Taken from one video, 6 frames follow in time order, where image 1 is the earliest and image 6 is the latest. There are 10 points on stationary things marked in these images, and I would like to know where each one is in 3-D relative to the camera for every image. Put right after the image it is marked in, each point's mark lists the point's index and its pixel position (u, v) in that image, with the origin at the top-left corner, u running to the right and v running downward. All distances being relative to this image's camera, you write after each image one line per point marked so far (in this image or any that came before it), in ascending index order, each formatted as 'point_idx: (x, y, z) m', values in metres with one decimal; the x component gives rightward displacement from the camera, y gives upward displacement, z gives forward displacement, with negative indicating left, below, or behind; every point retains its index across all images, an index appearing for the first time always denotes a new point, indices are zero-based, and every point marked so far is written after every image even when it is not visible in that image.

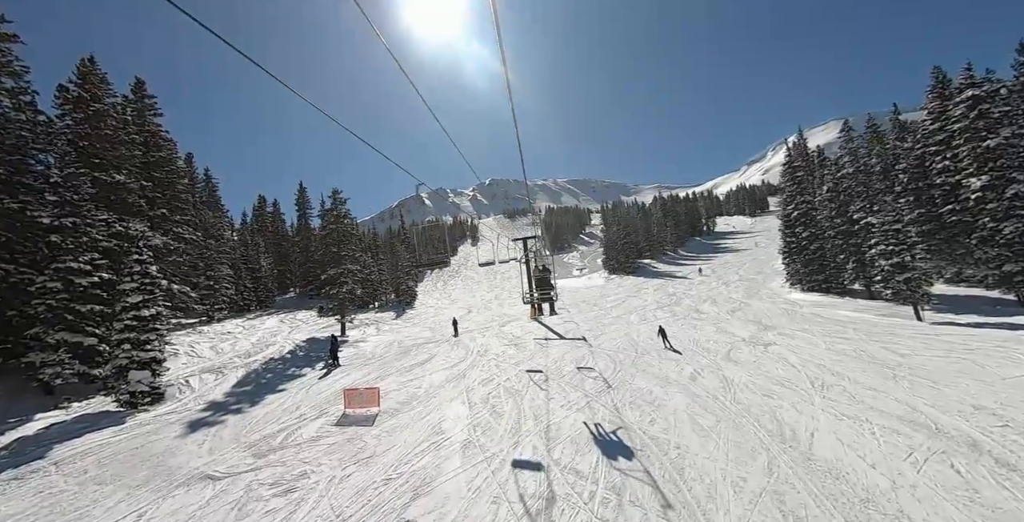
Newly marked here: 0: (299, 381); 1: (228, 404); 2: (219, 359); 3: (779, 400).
0: (-10.5, -6.0, +15.8) m
1: (-11.7, -5.9, +13.1) m
2: (-16.5, -5.5, +17.9) m
3: (+9.8, -5.1, +11.8) m
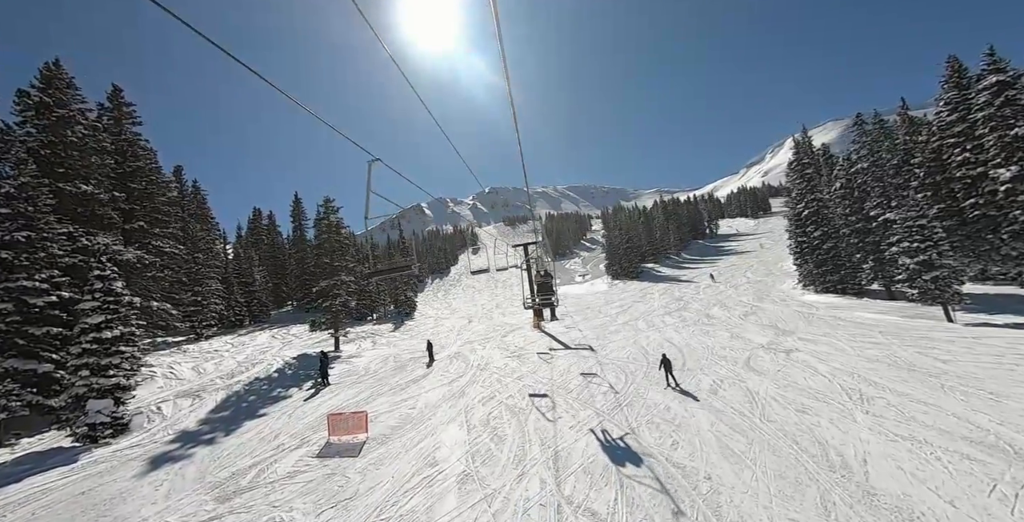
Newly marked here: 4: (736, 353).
0: (-10.4, -6.5, +14.5) m
1: (-11.5, -6.4, +11.8) m
2: (-16.3, -6.3, +16.7) m
3: (+9.9, -5.1, +10.4) m
4: (+13.4, -5.4, +19.0) m
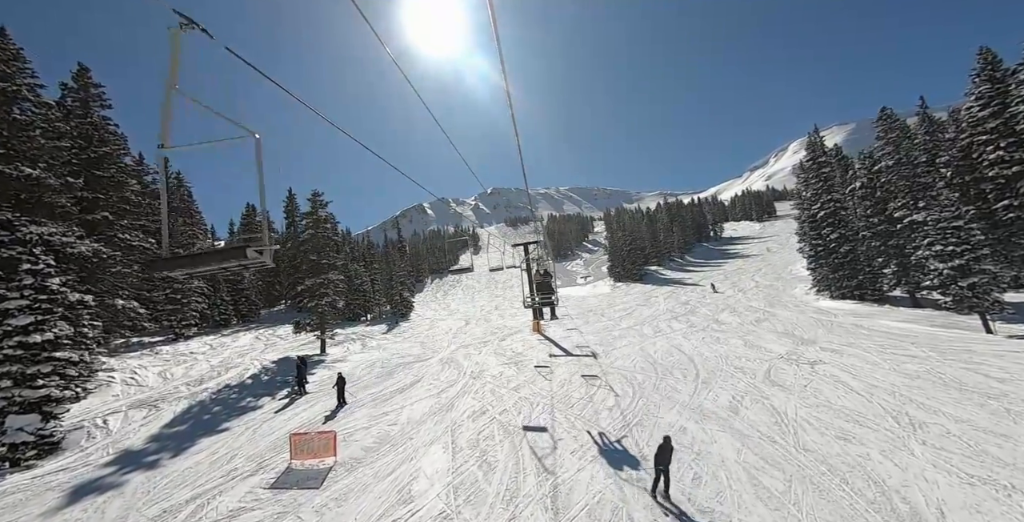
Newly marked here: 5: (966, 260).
0: (-10.7, -6.3, +12.9) m
1: (-11.8, -6.2, +10.3) m
2: (-16.5, -6.0, +15.1) m
3: (+9.7, -5.1, +8.8) m
4: (+13.1, -5.6, +17.3) m
5: (+26.5, +0.1, +18.7) m
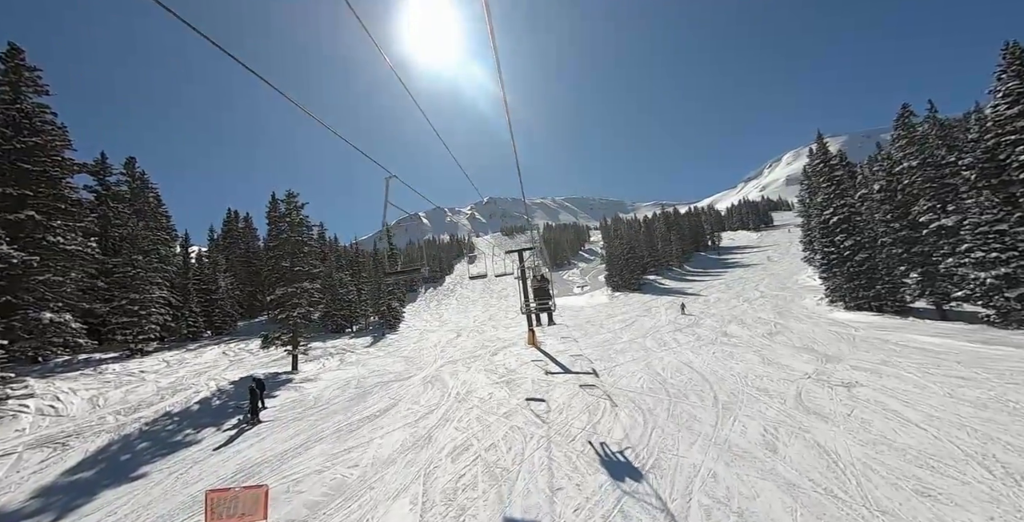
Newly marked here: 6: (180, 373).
0: (-11.0, -6.5, +10.6) m
1: (-12.1, -6.2, +7.9) m
2: (-16.9, -6.2, +12.7) m
3: (+9.4, -5.2, +6.7) m
4: (+12.7, -5.9, +15.2) m
5: (+26.1, -0.3, +16.9) m
6: (-20.2, -6.7, +19.5) m
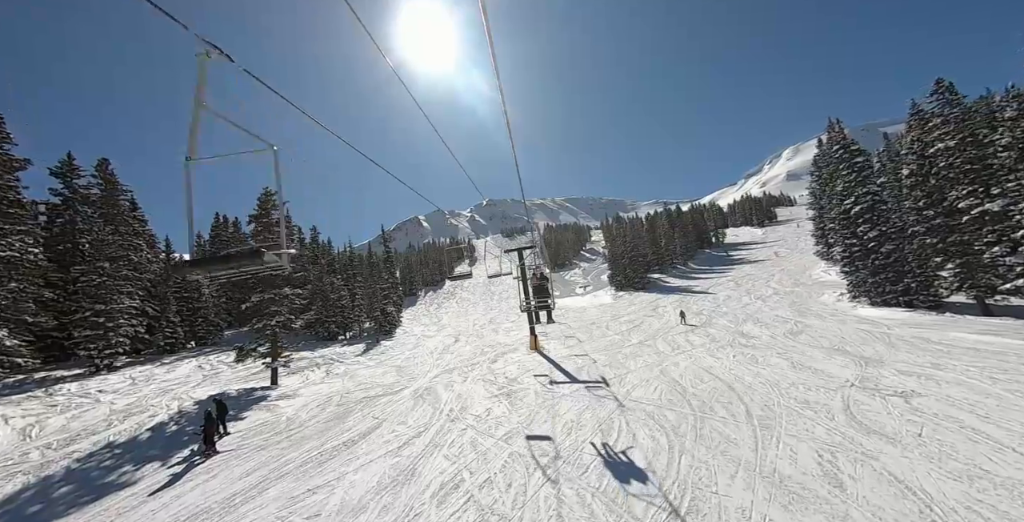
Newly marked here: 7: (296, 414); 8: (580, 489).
0: (-11.0, -6.6, +8.6) m
1: (-12.2, -6.3, +5.9) m
2: (-16.9, -6.4, +10.8) m
3: (+9.3, -4.9, +4.7) m
4: (+12.7, -5.5, +13.2) m
5: (+26.0, +0.3, +14.8) m
6: (-20.2, -7.1, +17.5) m
7: (-10.1, -7.2, +15.0) m
8: (+1.9, -6.2, +8.6) m
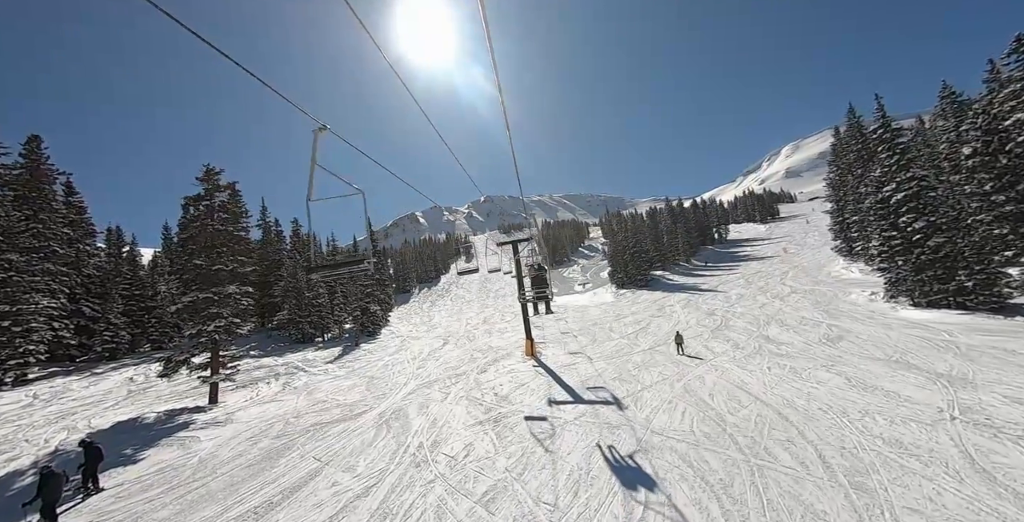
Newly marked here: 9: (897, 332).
0: (-11.4, -6.2, +5.0) m
1: (-12.5, -6.0, +2.3) m
2: (-17.4, -6.1, +7.1) m
3: (+8.9, -4.6, +1.2) m
4: (+12.3, -5.2, +9.8) m
5: (+25.5, +0.6, +11.4) m
6: (-20.6, -6.6, +13.9) m
7: (-10.6, -6.8, +11.4) m
8: (+1.5, -5.9, +5.1) m
9: (+23.9, -4.4, +19.9) m
